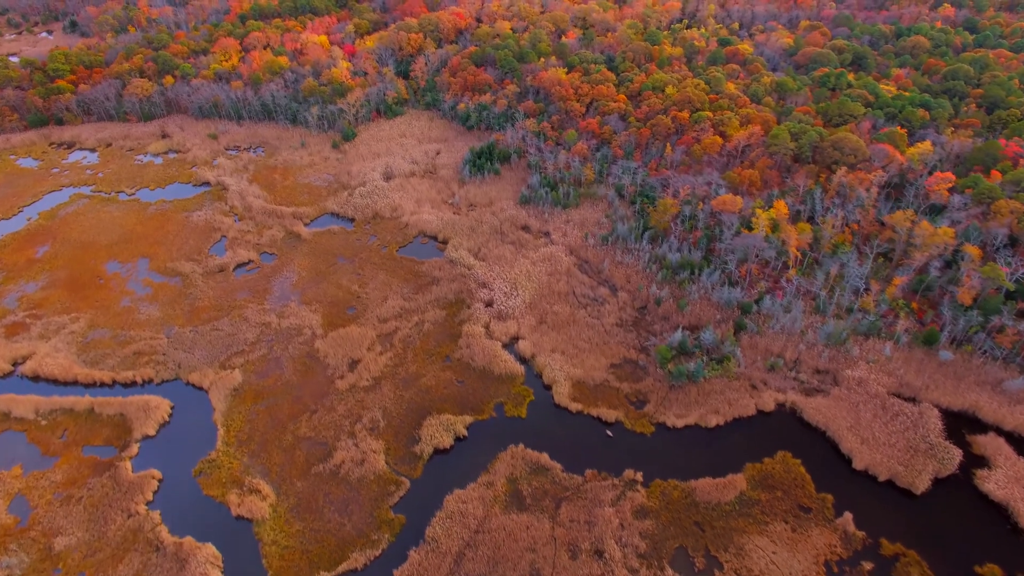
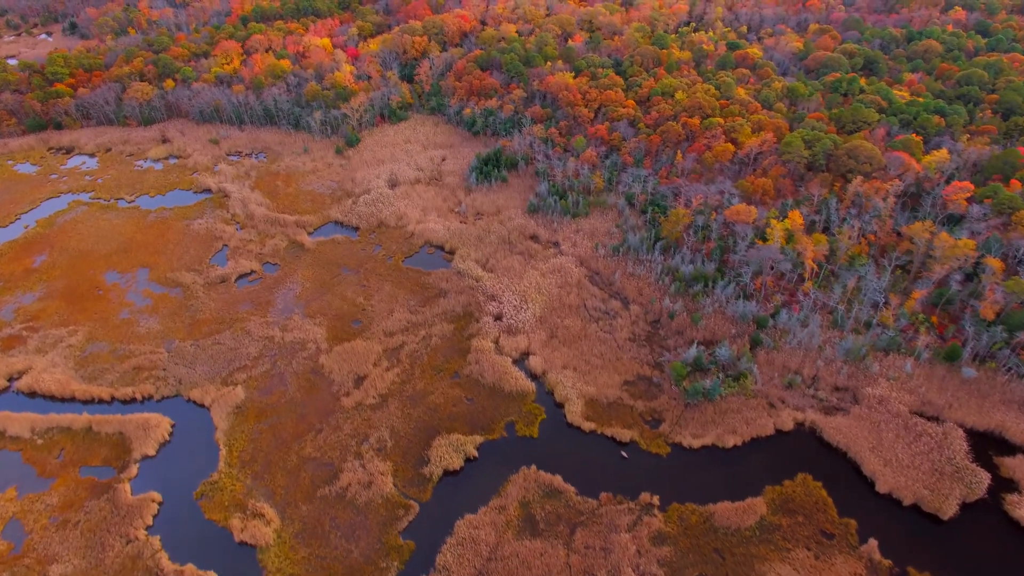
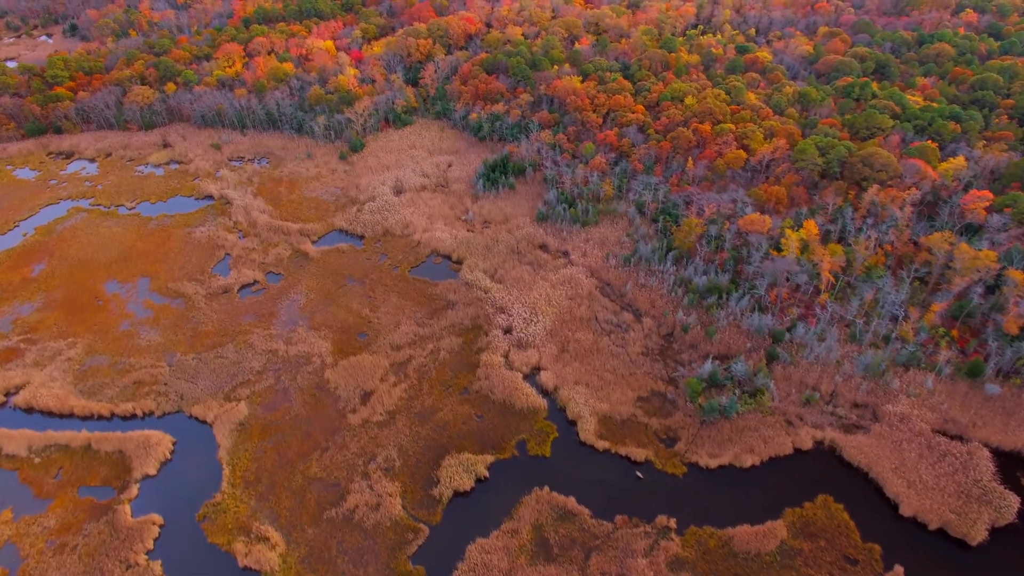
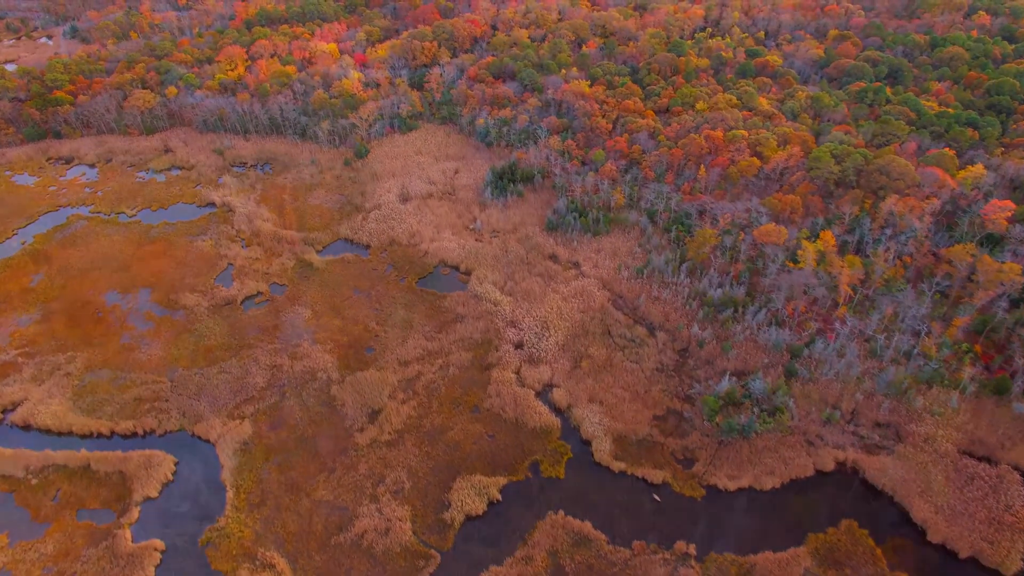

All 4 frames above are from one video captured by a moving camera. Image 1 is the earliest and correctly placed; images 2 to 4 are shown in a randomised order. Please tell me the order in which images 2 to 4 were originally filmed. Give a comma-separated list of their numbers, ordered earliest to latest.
2, 3, 4
